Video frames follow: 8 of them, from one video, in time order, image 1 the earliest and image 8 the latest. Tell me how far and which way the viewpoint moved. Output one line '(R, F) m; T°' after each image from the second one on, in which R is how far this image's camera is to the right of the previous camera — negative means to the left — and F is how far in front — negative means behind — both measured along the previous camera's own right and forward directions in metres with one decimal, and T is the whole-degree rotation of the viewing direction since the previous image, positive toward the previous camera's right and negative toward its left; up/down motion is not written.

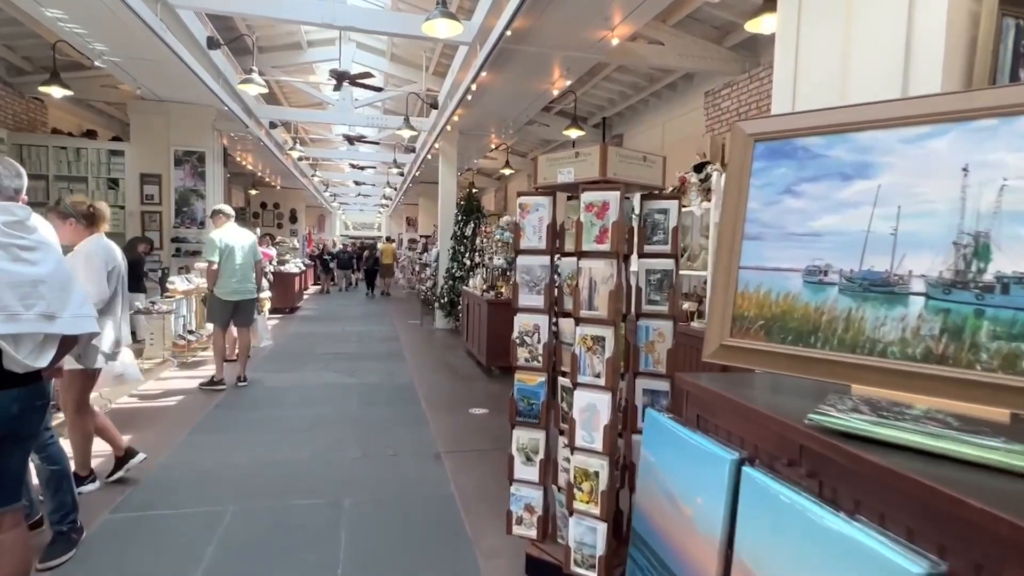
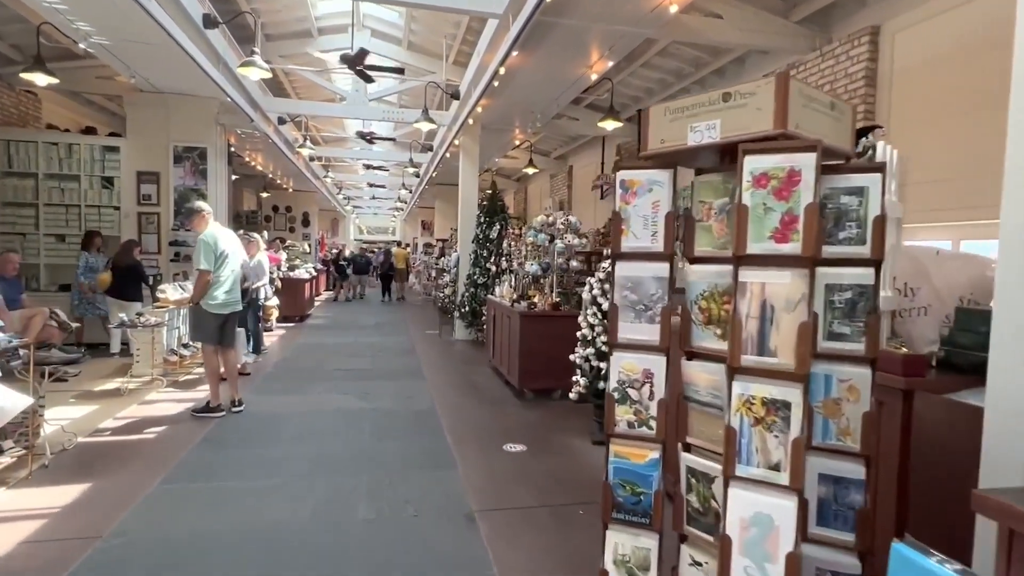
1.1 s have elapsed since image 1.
(-0.2, +0.8) m; -1°
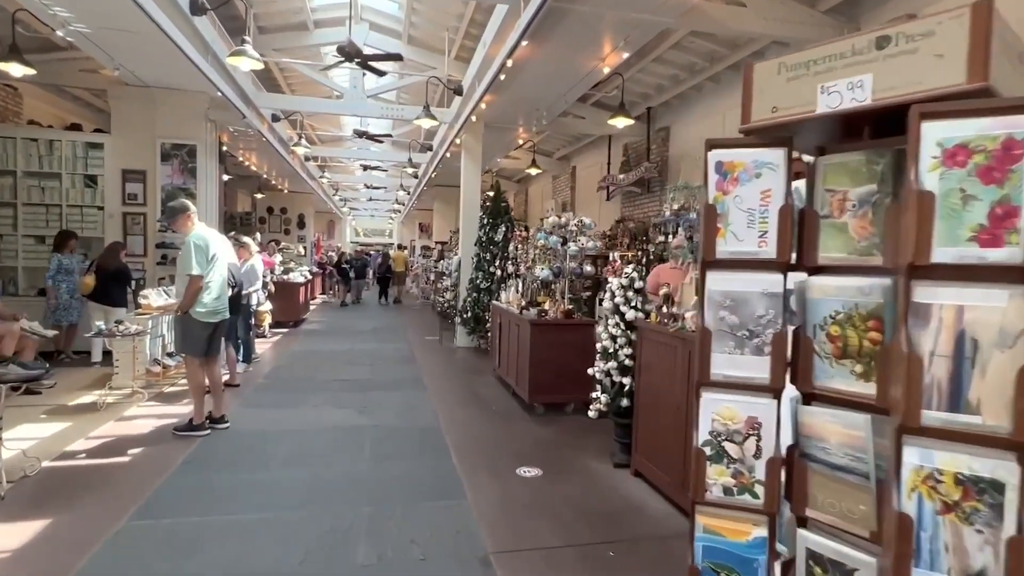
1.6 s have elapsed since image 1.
(-0.1, +0.4) m; 0°
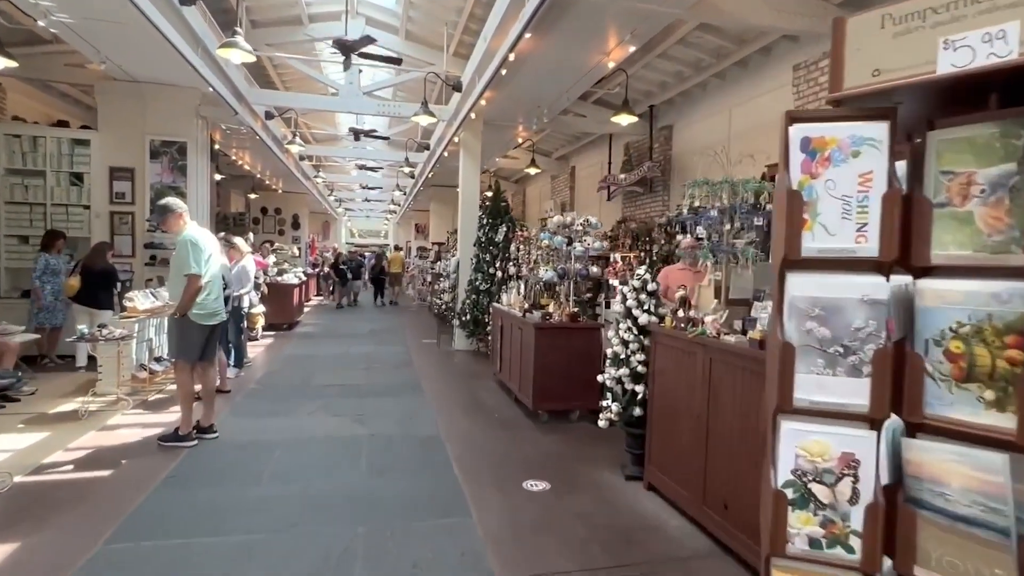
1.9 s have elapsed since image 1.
(-0.1, +0.2) m; 0°
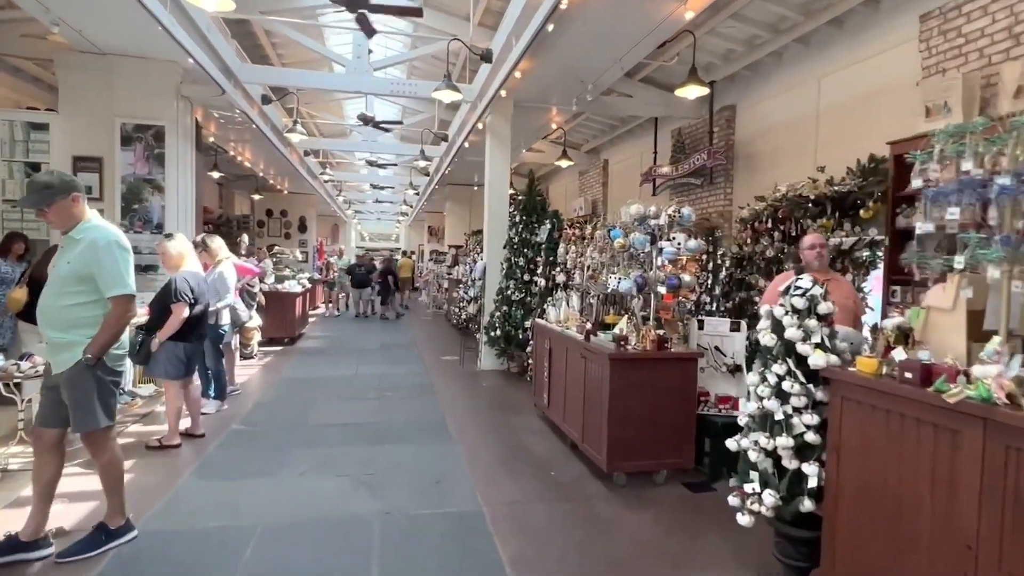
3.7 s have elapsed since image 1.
(-0.4, +1.3) m; -1°
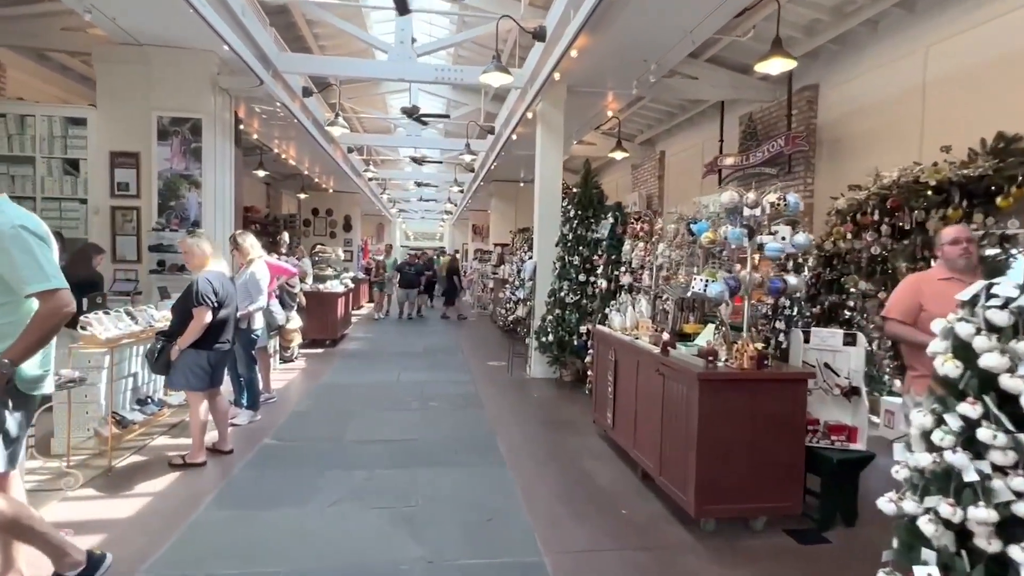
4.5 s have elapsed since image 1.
(-0.1, +0.6) m; -4°
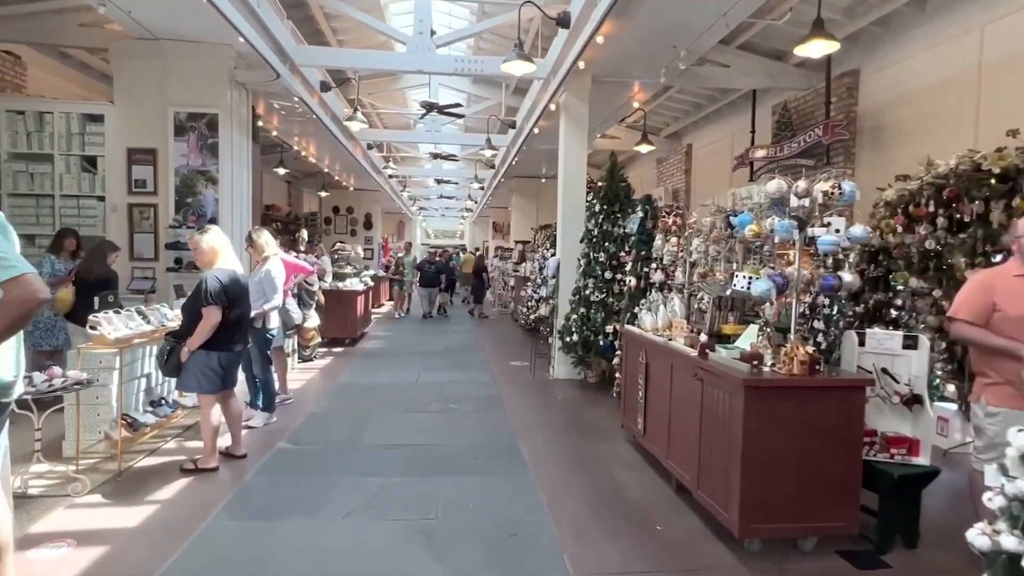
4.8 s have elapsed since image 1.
(0.0, +0.2) m; -2°
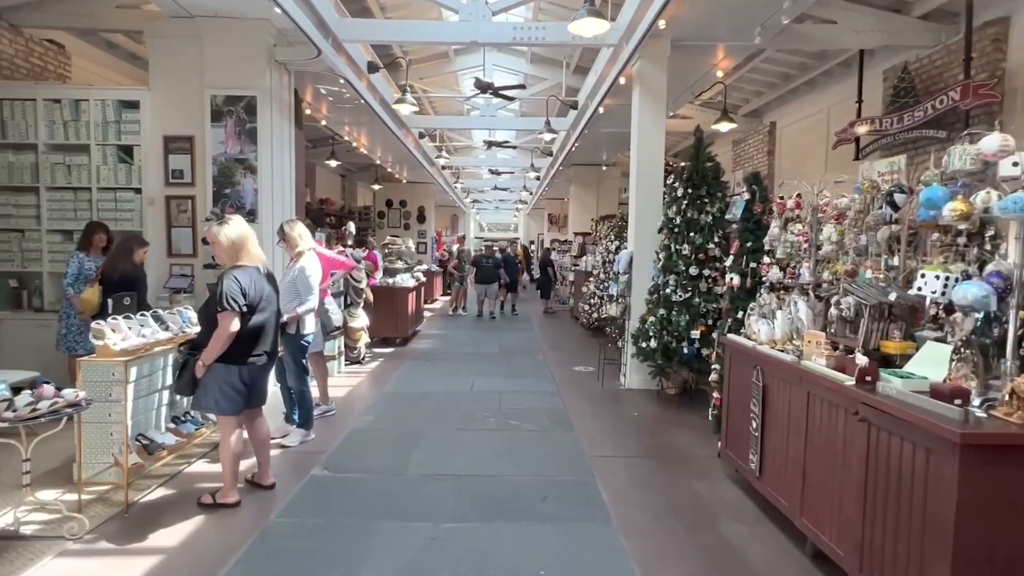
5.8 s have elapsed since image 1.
(-0.1, +0.8) m; -5°
